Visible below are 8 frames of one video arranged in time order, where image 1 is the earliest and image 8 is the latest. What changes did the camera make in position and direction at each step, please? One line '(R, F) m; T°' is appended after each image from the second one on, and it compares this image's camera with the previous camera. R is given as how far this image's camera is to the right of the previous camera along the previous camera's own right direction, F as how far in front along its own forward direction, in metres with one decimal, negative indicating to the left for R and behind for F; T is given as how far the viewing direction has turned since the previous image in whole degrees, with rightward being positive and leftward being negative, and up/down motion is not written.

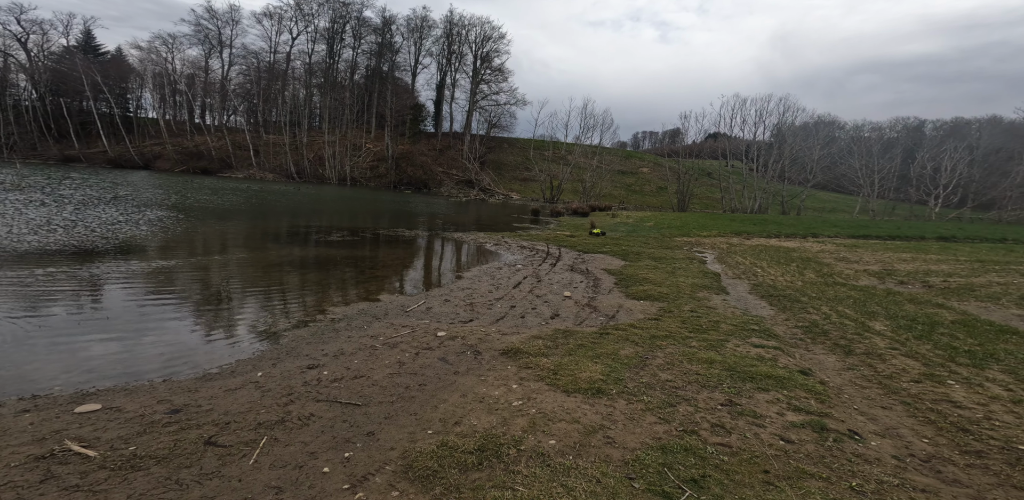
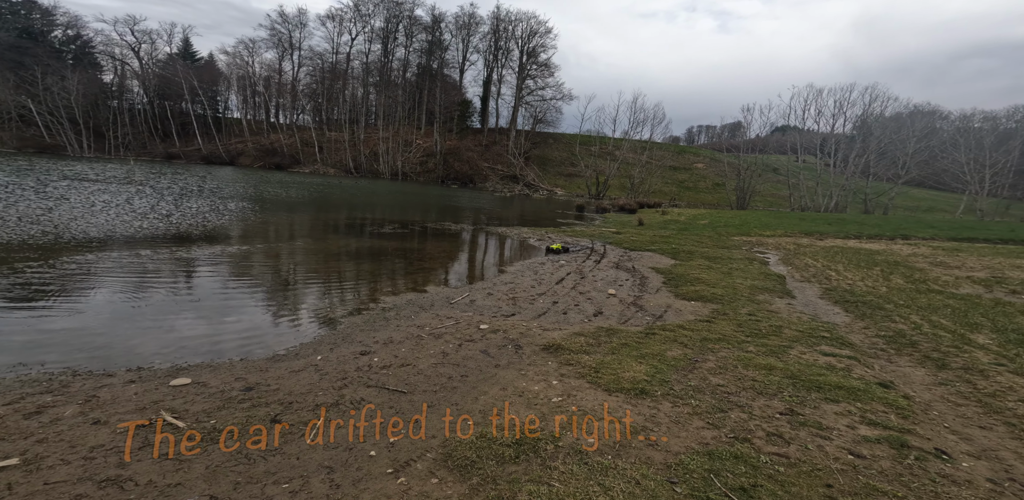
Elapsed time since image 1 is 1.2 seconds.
(0.0, 0.0) m; -5°
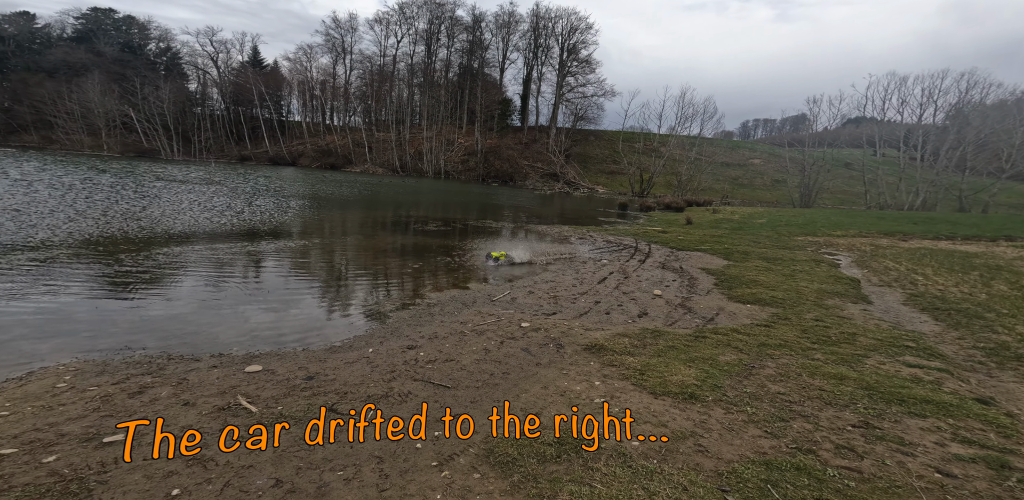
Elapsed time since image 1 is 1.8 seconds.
(0.0, 0.0) m; -5°
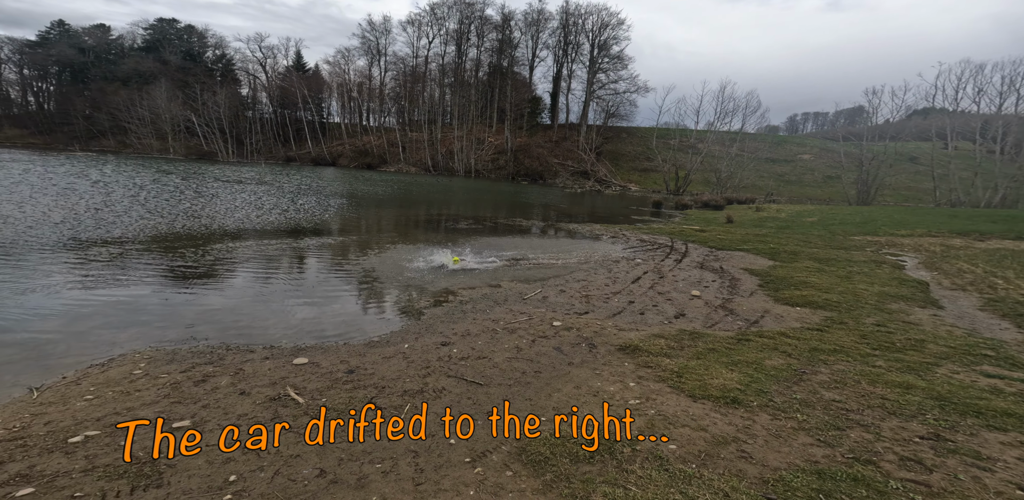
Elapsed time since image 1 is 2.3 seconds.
(-0.1, 0.0) m; -3°
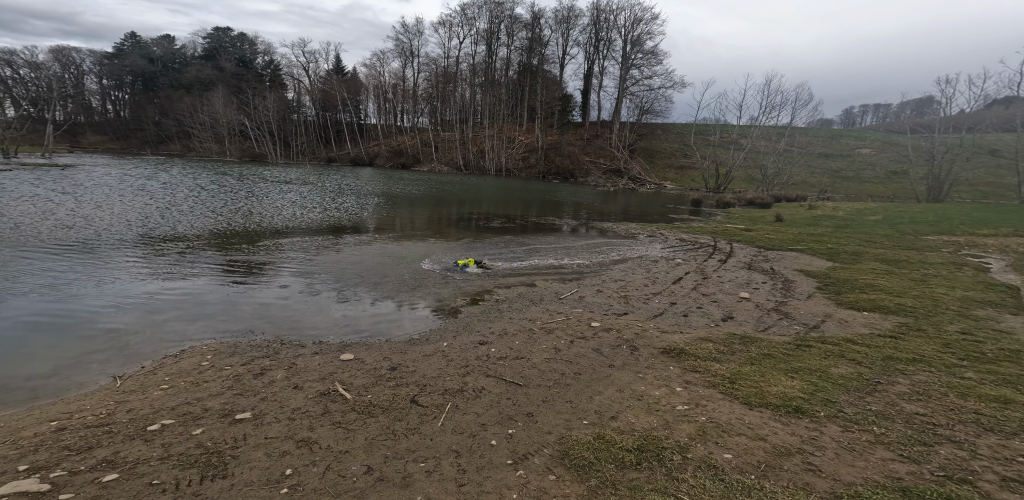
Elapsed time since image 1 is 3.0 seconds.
(-0.1, +0.1) m; -4°
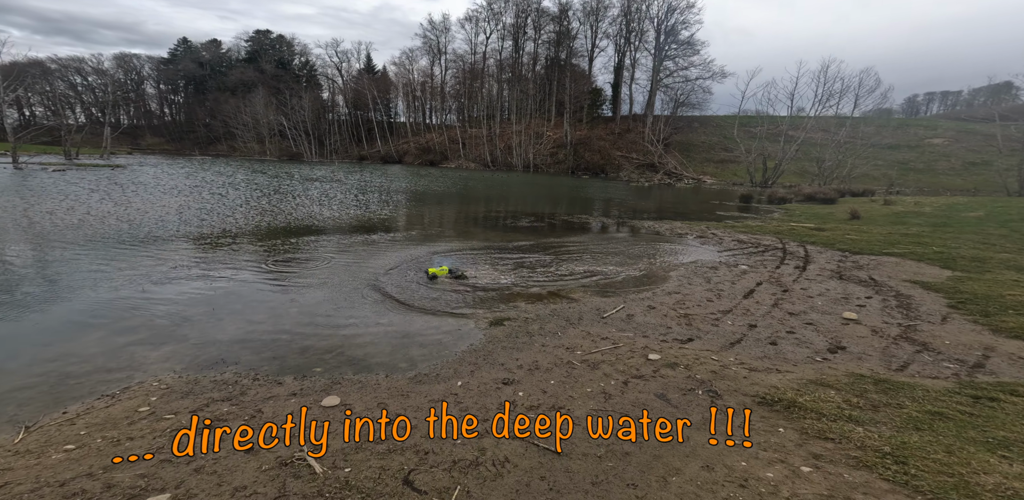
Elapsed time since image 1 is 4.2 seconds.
(-0.1, +1.6) m; -3°
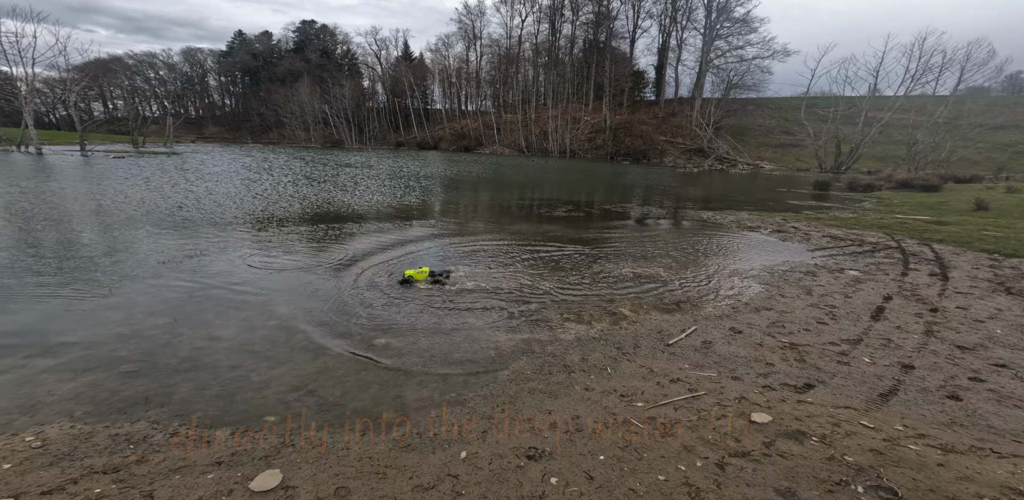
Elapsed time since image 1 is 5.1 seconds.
(0.0, +1.8) m; -4°
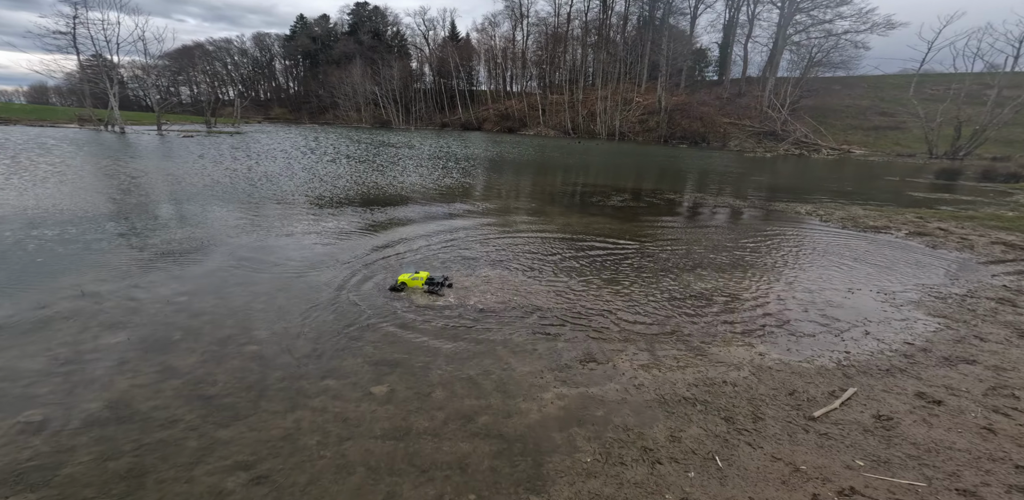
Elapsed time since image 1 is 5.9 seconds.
(-0.1, +1.8) m; -5°
